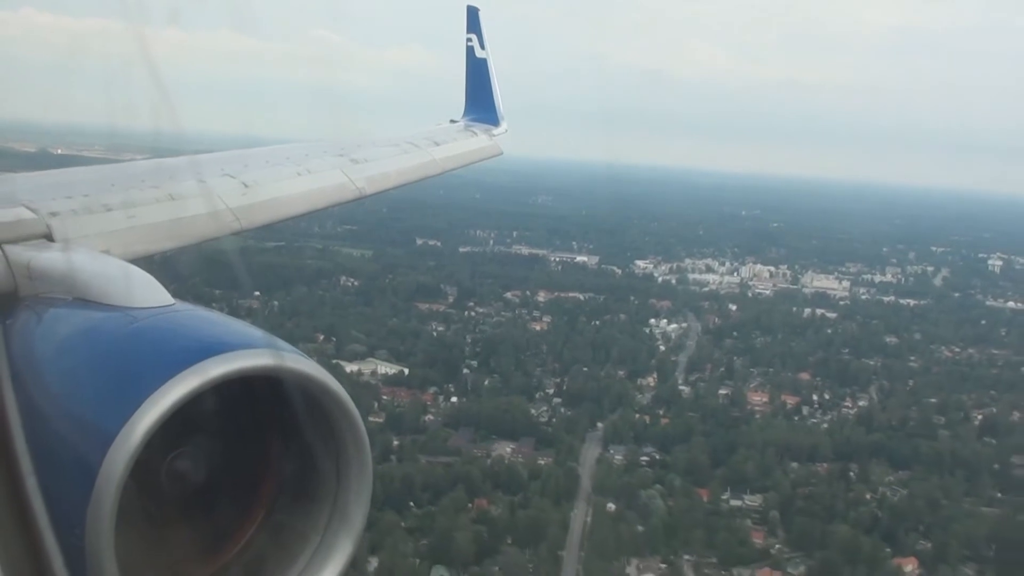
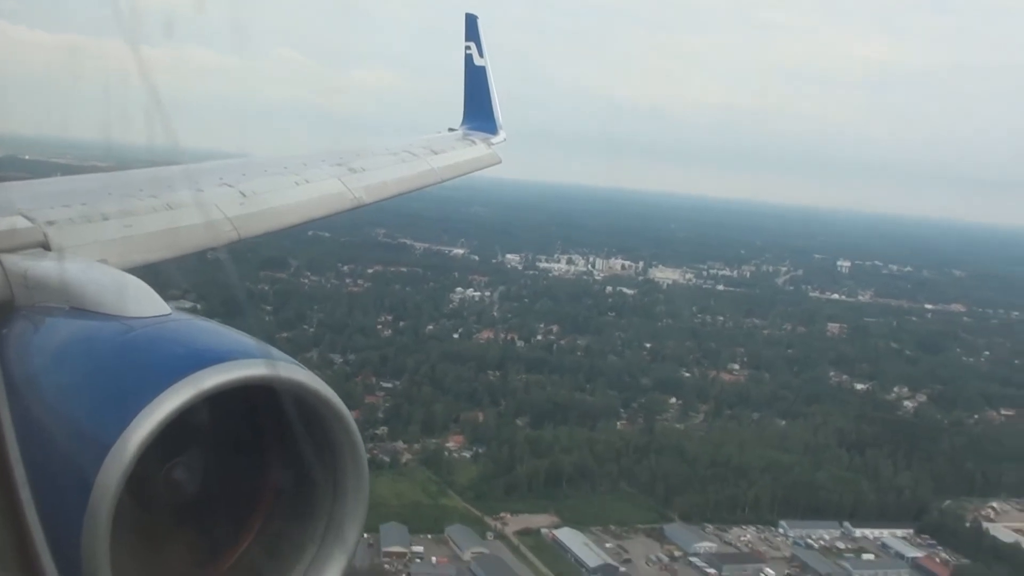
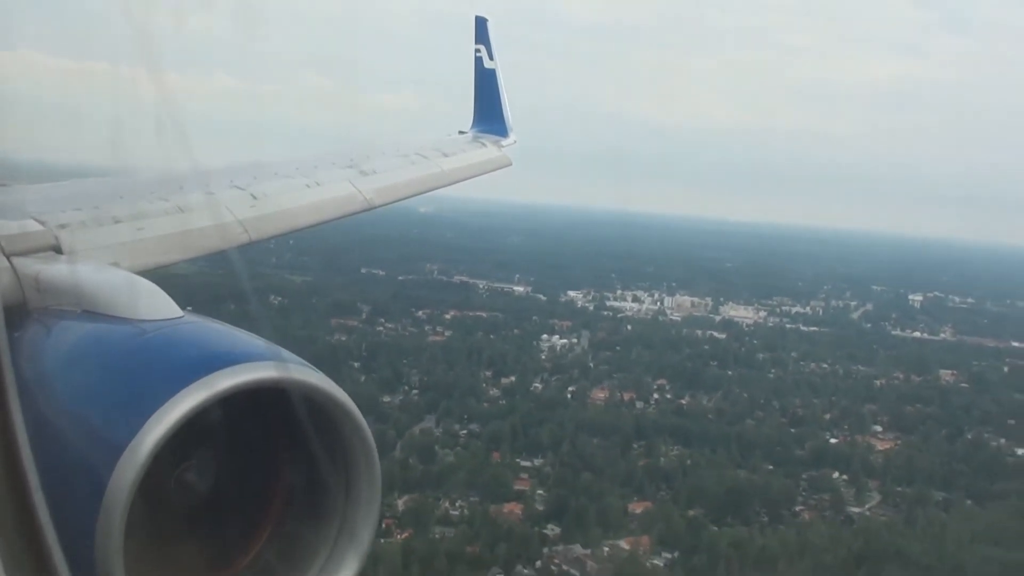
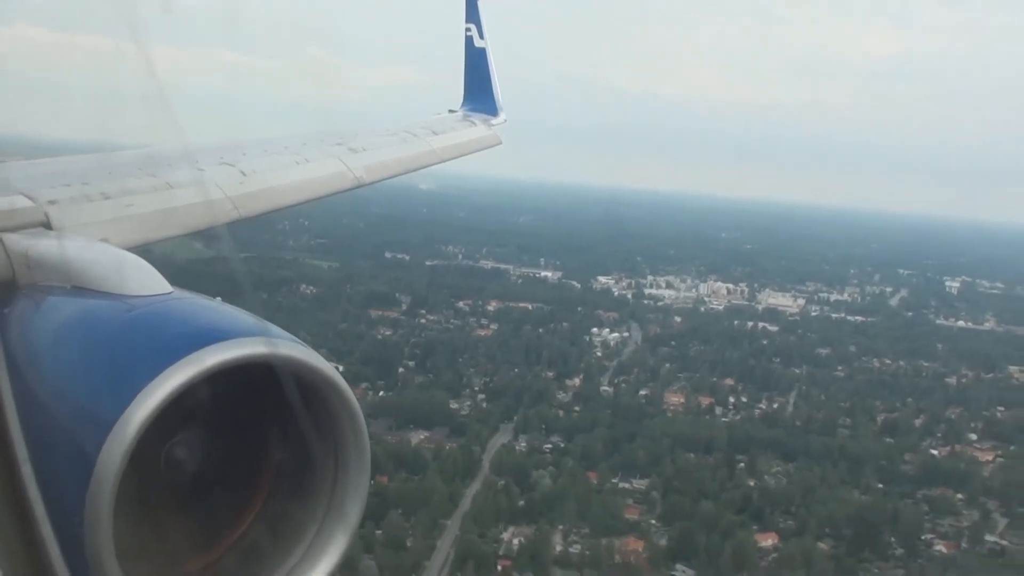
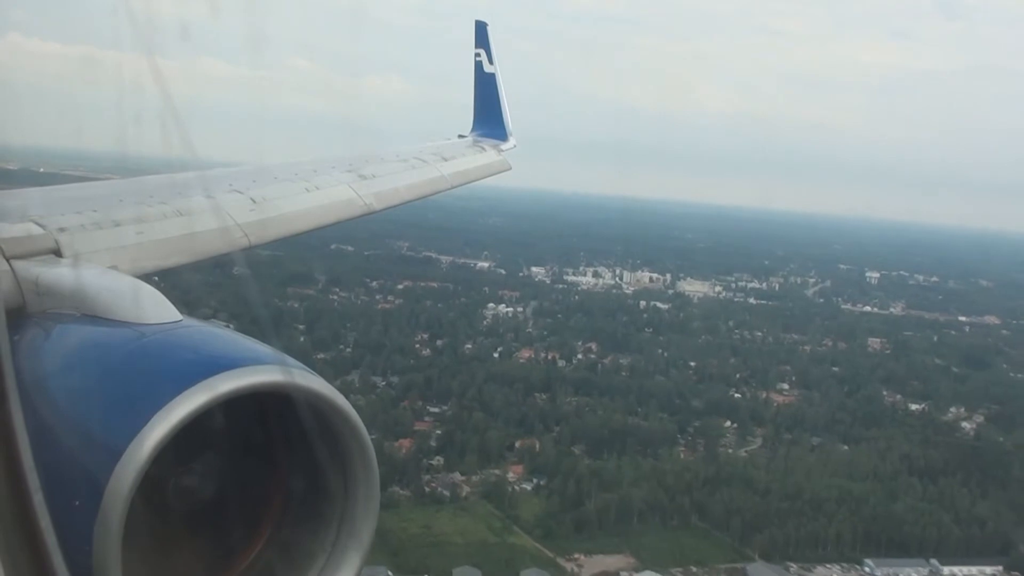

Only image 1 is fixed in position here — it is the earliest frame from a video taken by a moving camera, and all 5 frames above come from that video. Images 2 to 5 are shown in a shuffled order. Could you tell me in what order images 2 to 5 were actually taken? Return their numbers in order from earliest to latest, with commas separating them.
4, 3, 5, 2
